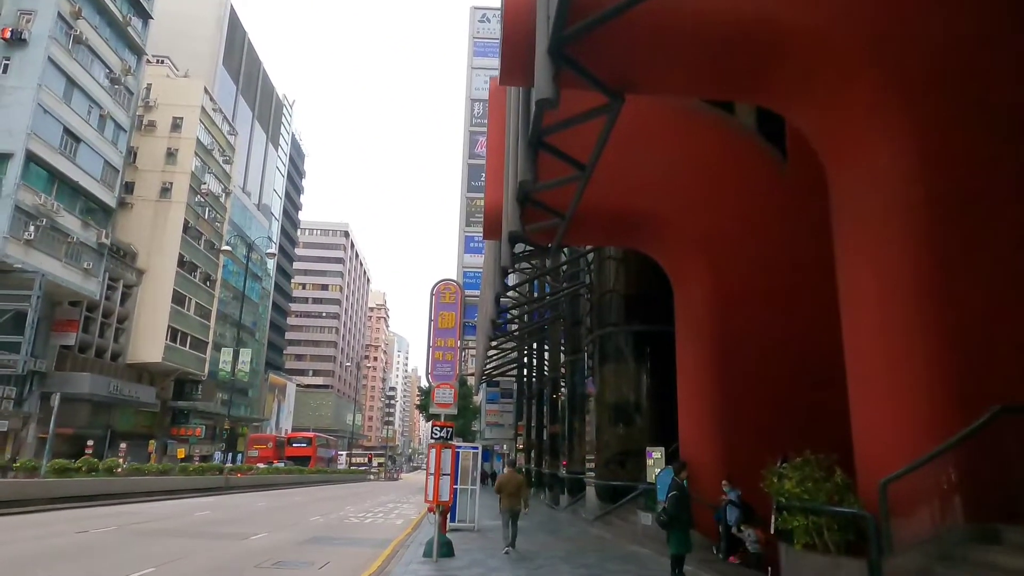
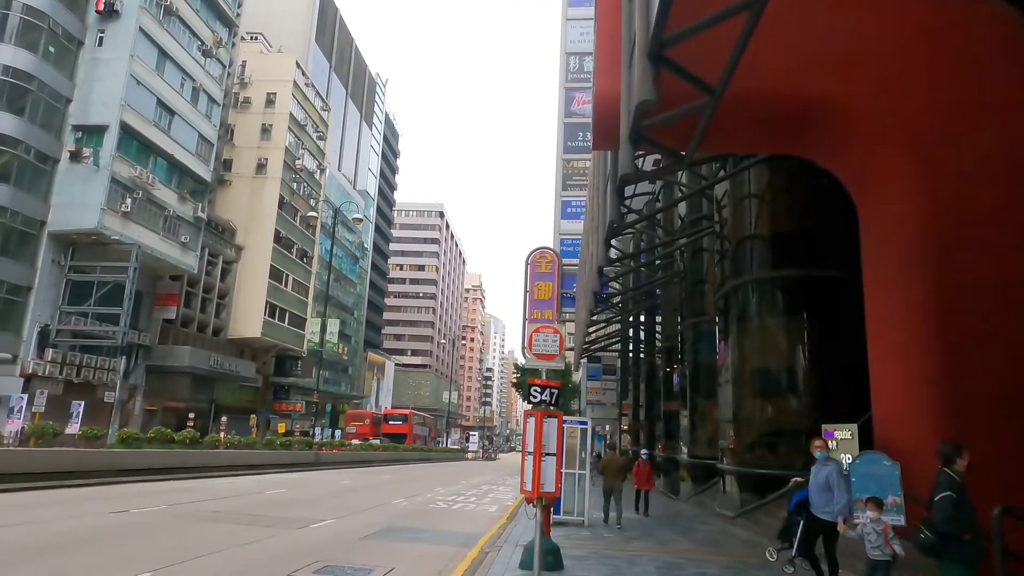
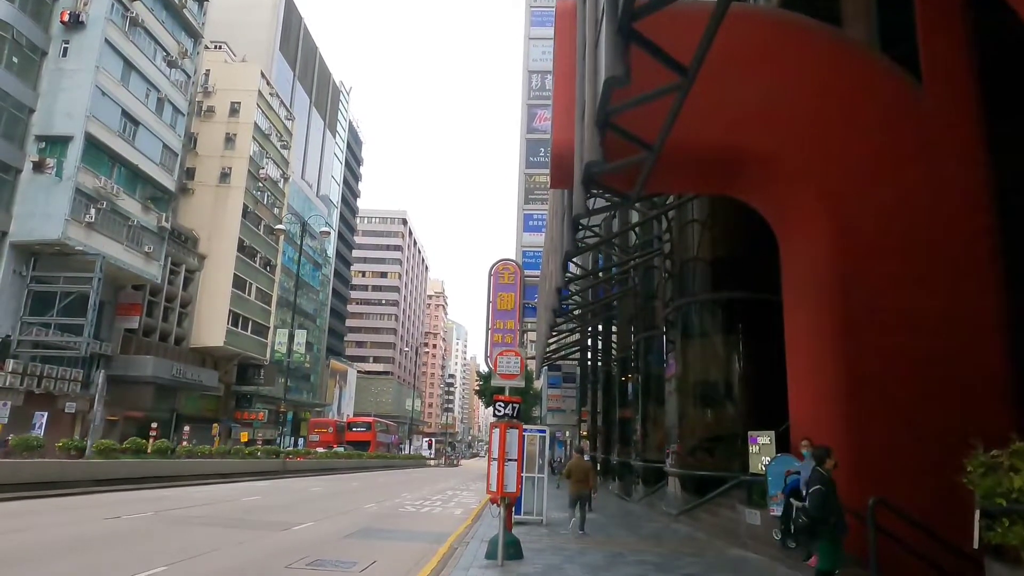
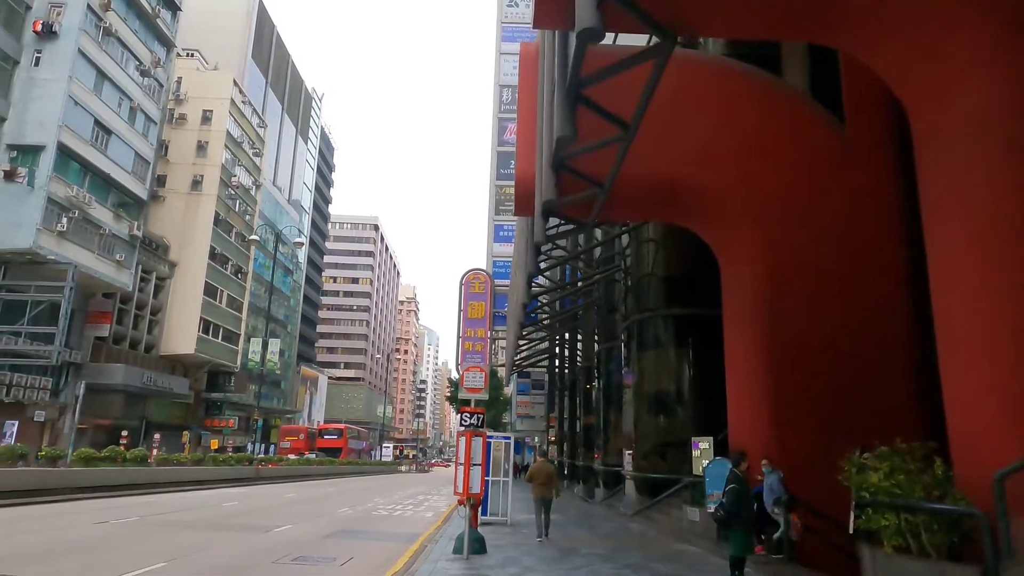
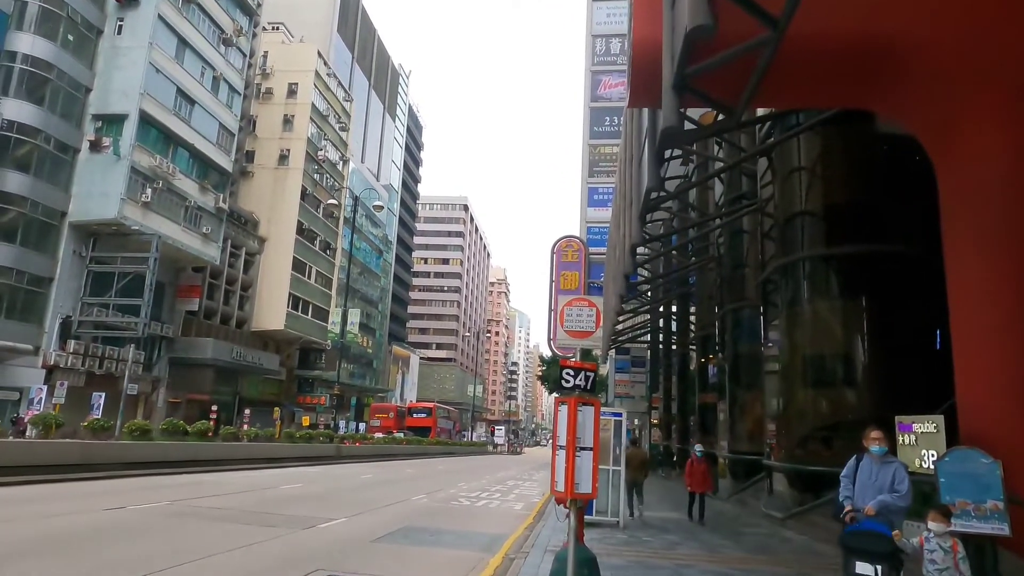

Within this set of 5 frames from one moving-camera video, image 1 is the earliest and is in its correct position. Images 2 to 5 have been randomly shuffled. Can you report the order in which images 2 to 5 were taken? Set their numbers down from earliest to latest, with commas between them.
4, 3, 2, 5
